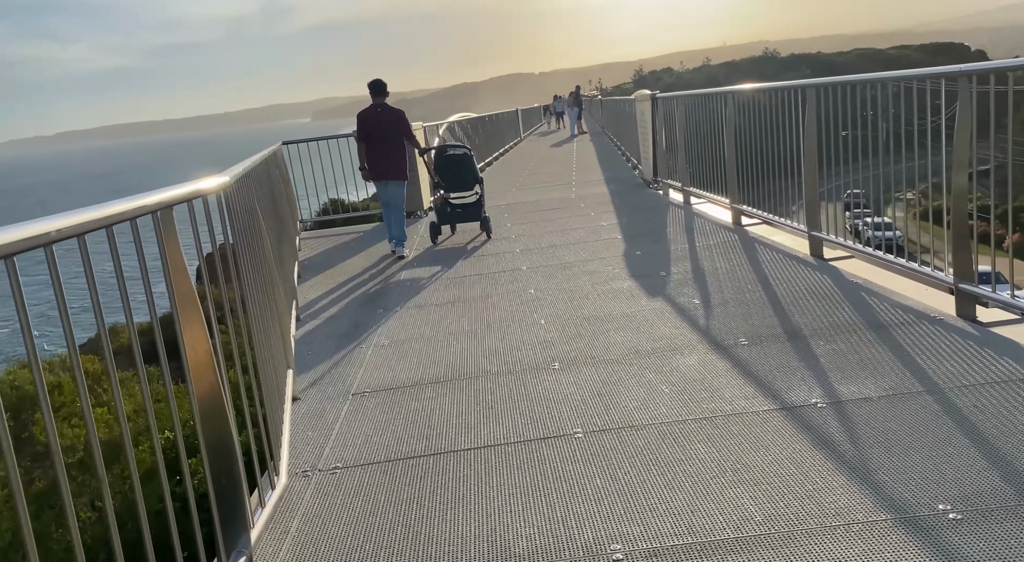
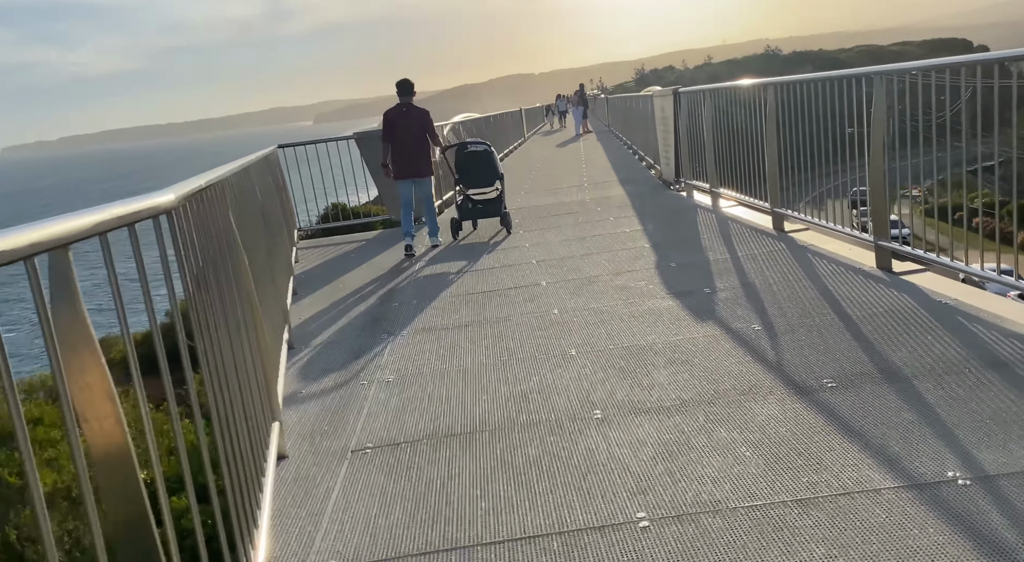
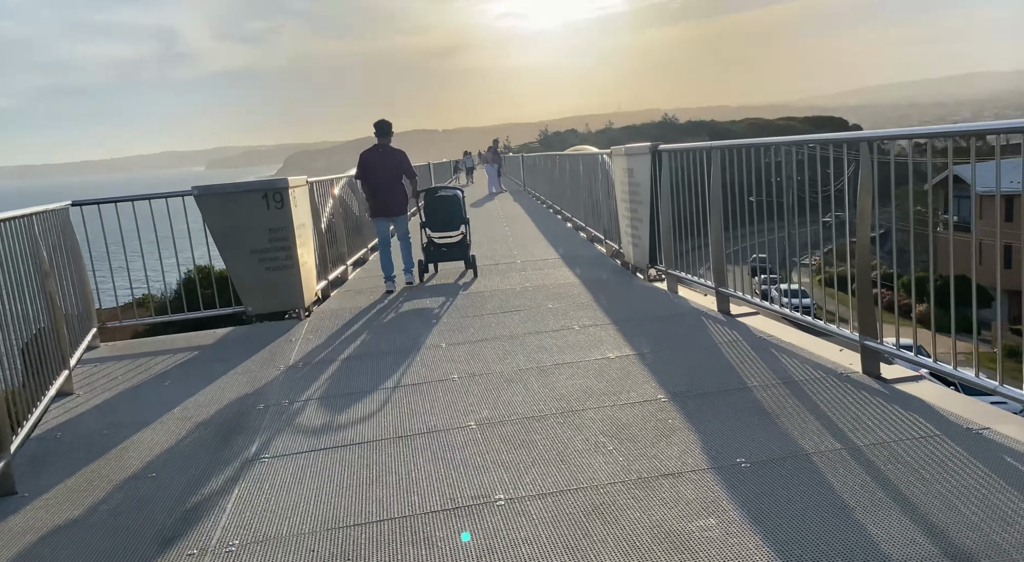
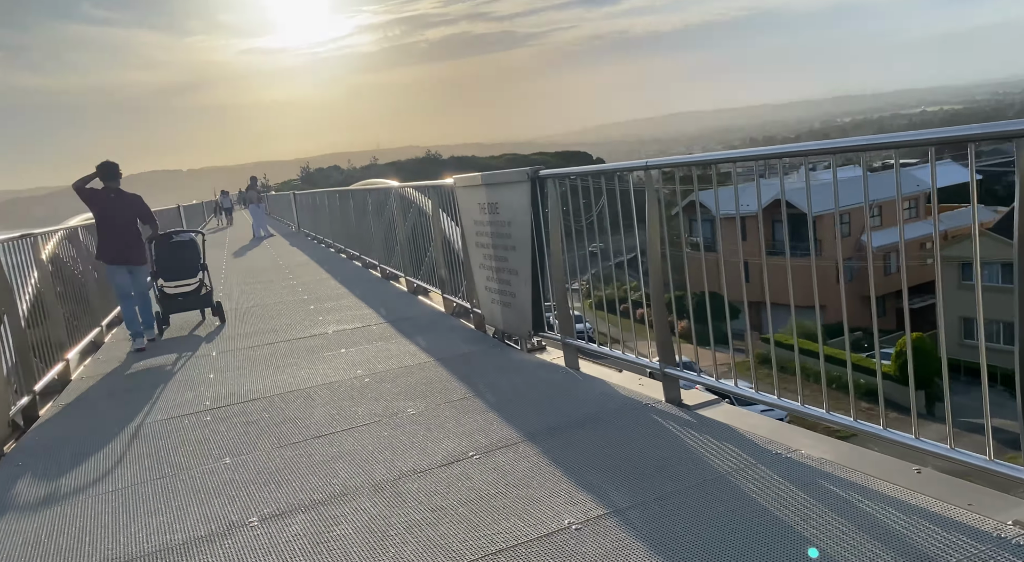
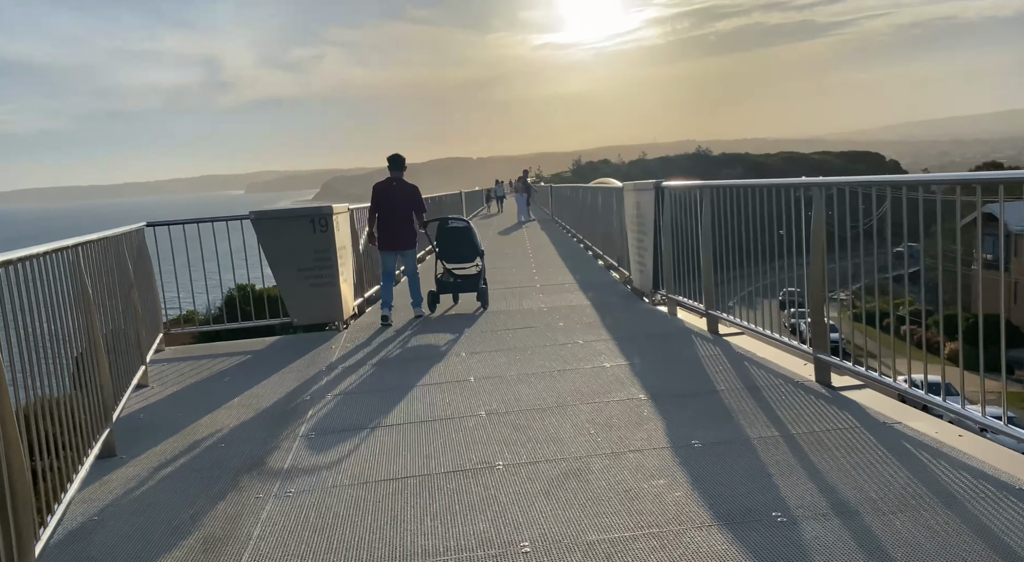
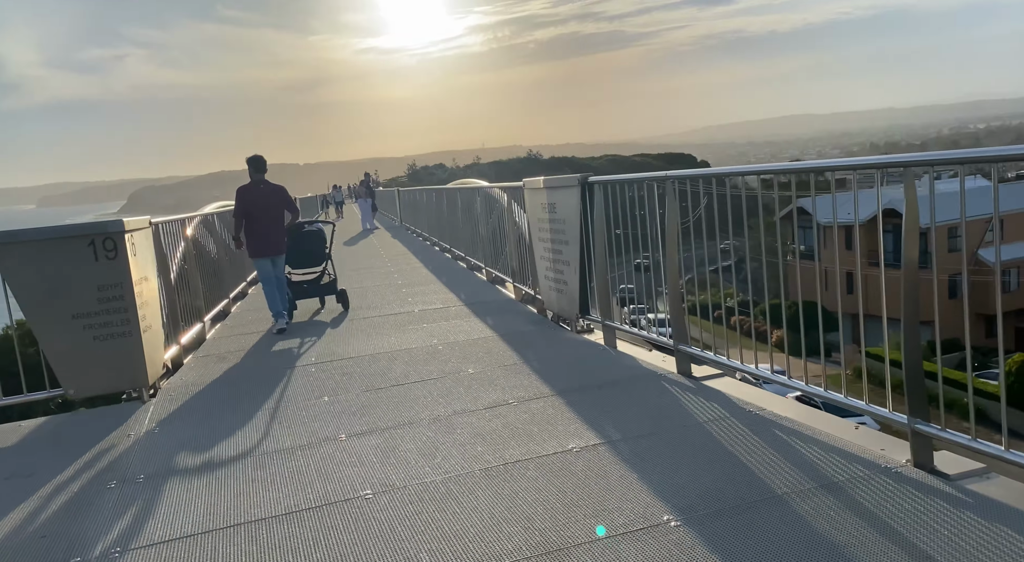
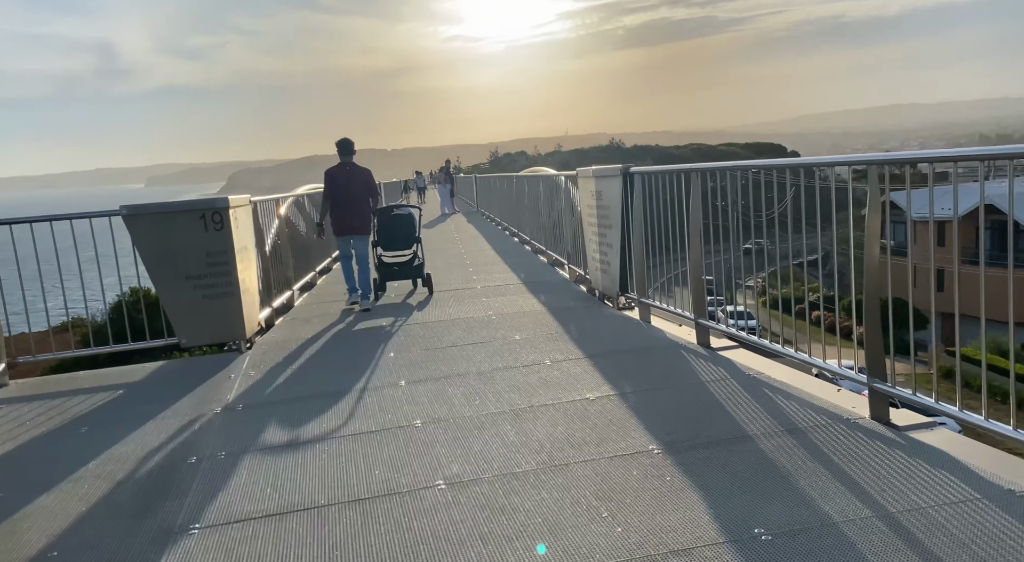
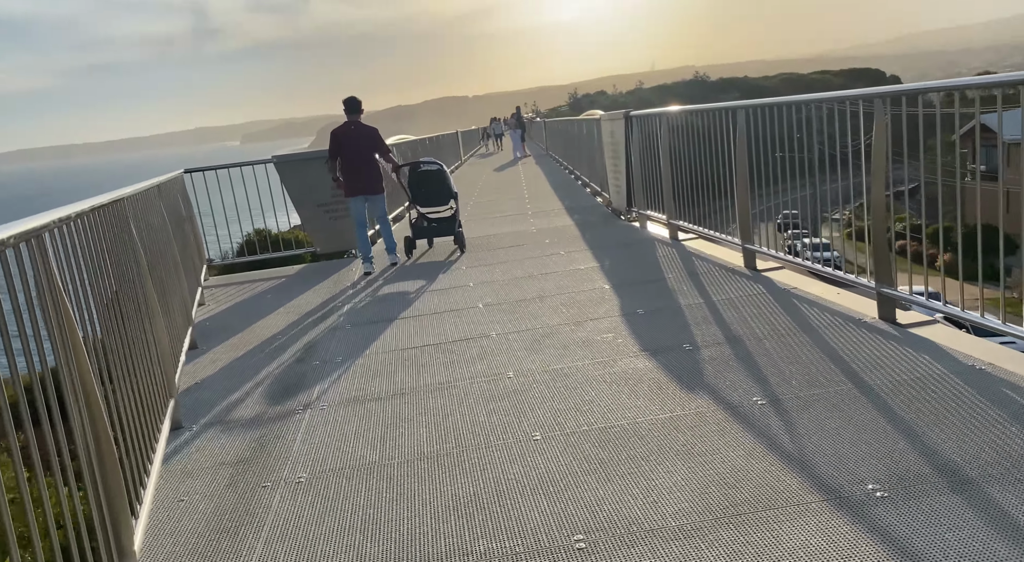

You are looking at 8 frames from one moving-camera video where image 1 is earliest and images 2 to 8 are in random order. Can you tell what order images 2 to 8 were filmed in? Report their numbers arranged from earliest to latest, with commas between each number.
2, 8, 5, 3, 7, 6, 4
